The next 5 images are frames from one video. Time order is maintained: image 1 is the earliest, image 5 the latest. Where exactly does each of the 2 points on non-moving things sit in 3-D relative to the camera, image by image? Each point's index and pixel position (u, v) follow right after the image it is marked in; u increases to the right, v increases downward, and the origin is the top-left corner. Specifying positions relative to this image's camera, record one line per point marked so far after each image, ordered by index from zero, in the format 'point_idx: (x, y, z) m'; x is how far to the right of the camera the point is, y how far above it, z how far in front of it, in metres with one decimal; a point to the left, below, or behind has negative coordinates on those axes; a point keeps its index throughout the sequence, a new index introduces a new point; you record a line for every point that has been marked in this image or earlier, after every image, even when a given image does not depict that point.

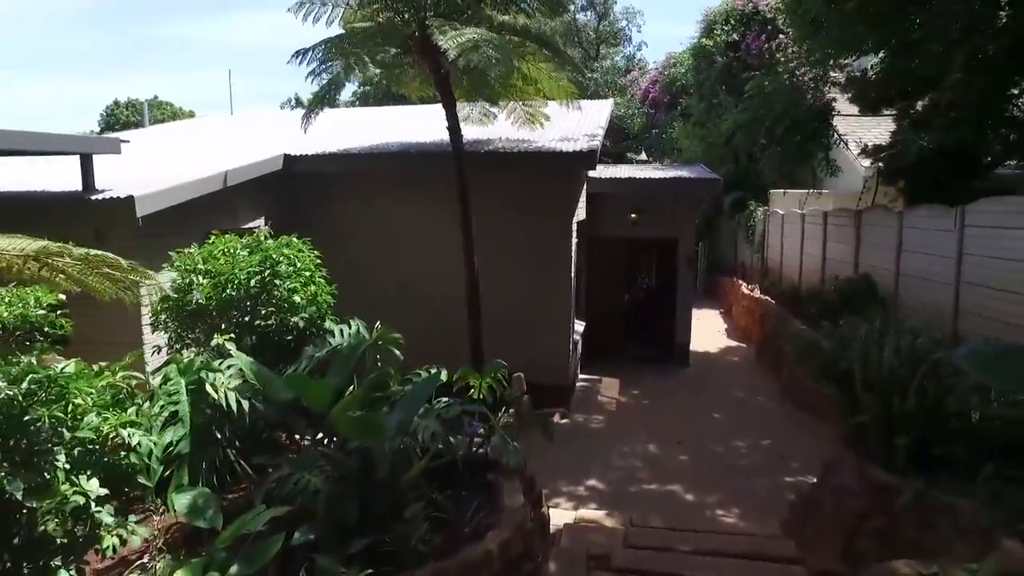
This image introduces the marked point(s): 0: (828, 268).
0: (+5.3, +0.3, +11.2) m
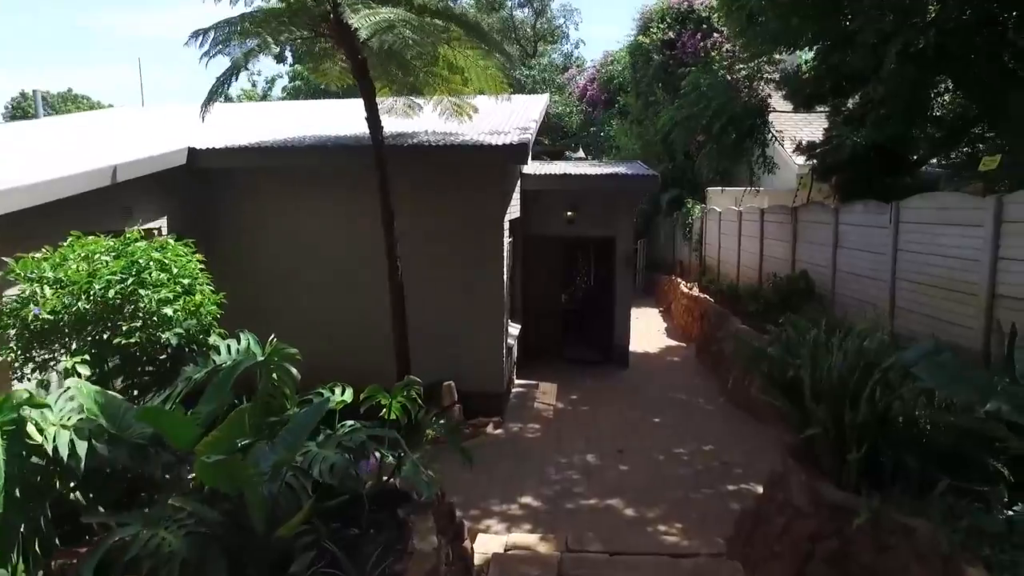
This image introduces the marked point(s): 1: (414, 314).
0: (+4.2, +0.4, +11.2) m
1: (-1.2, -0.3, +8.0) m
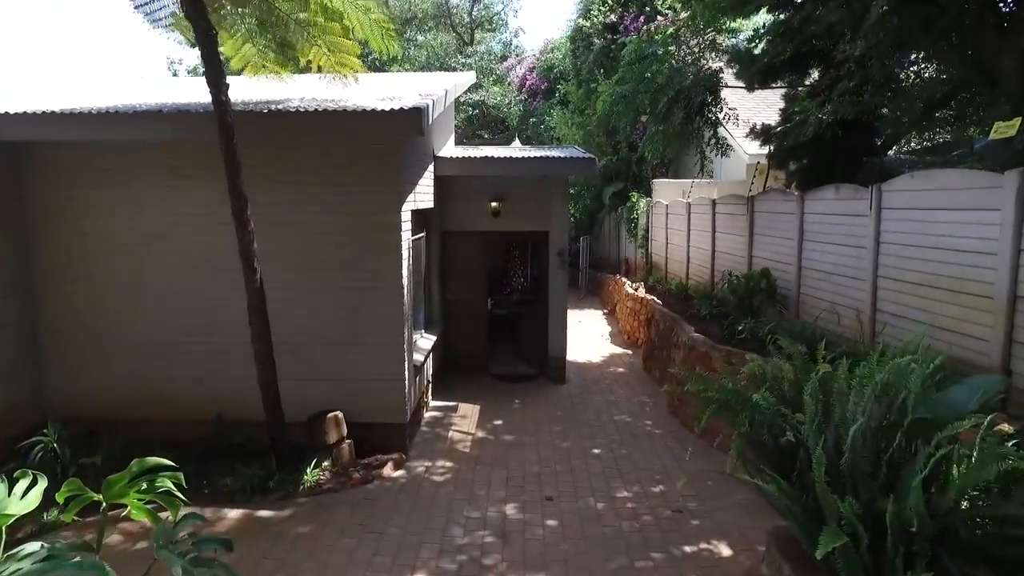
0: (+3.1, +0.4, +9.9) m
1: (-2.1, -0.3, +6.4) m
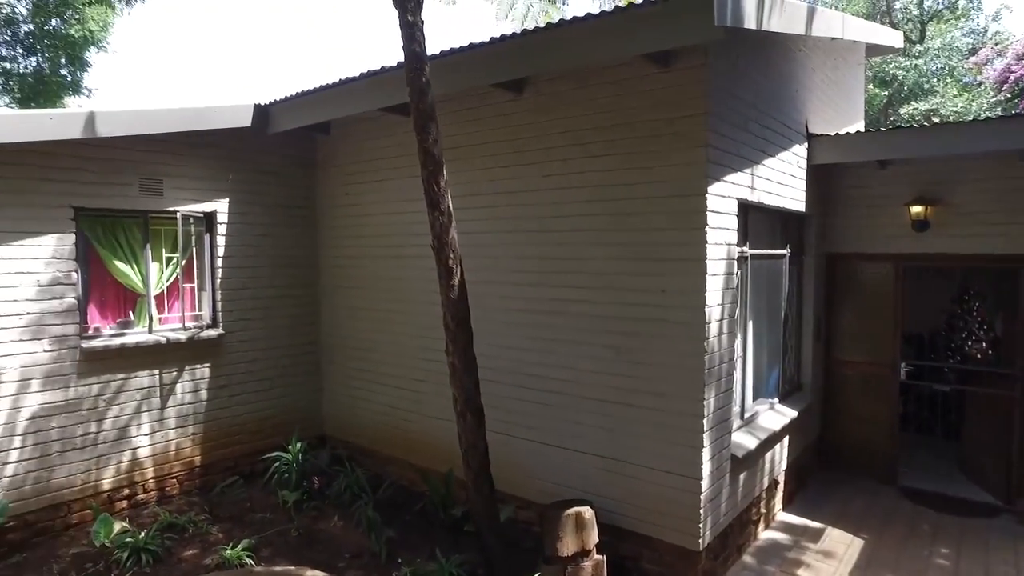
0: (+6.5, -0.4, +4.4) m
1: (+0.2, -0.5, +4.4) m
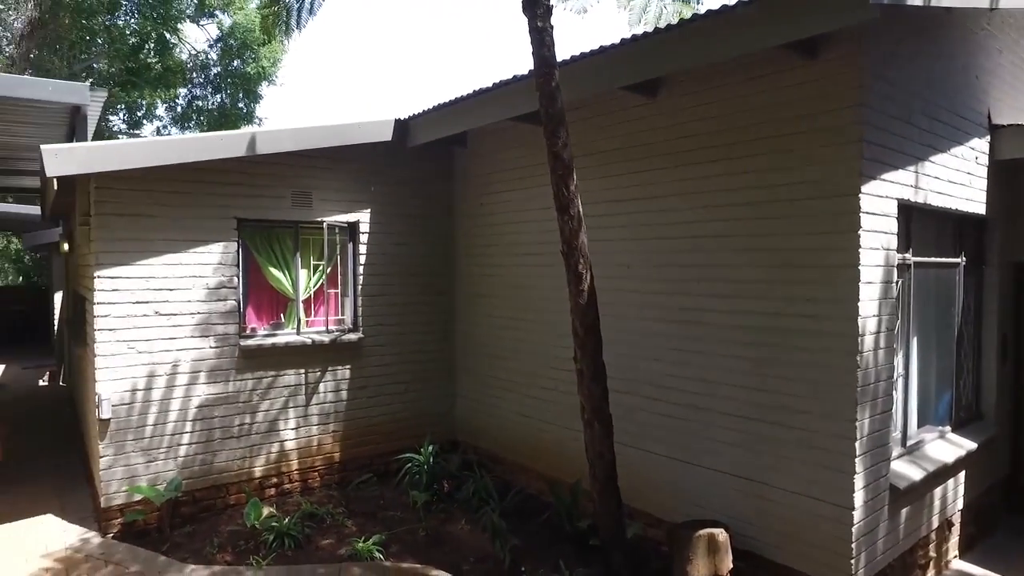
0: (+7.2, -0.5, +2.9) m
1: (+1.1, -0.5, +4.2) m
